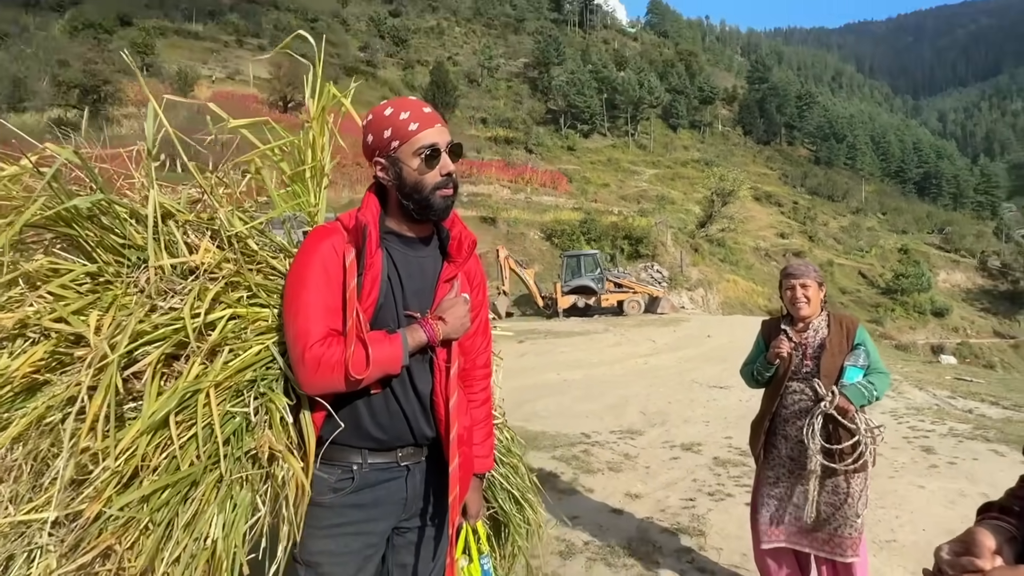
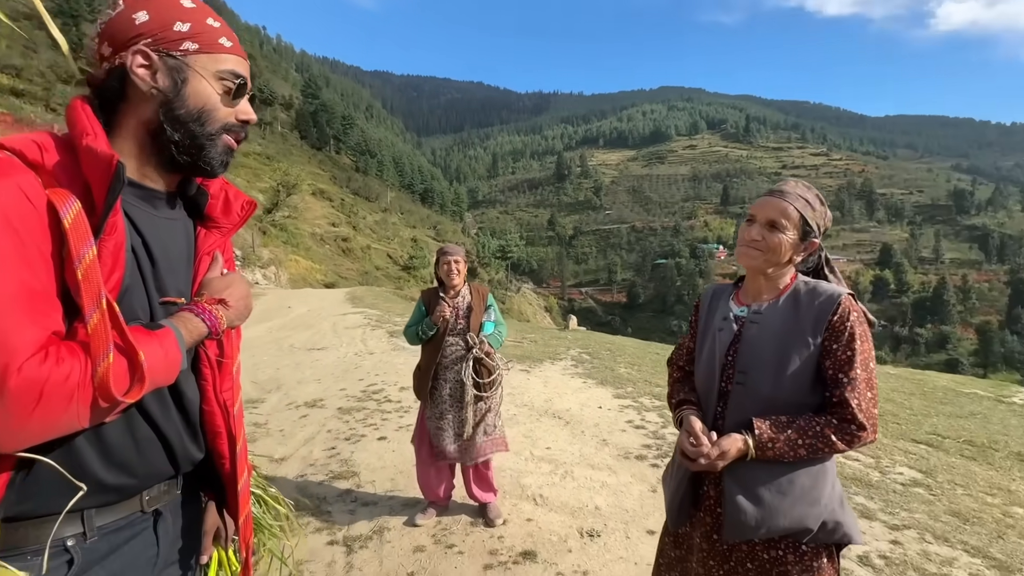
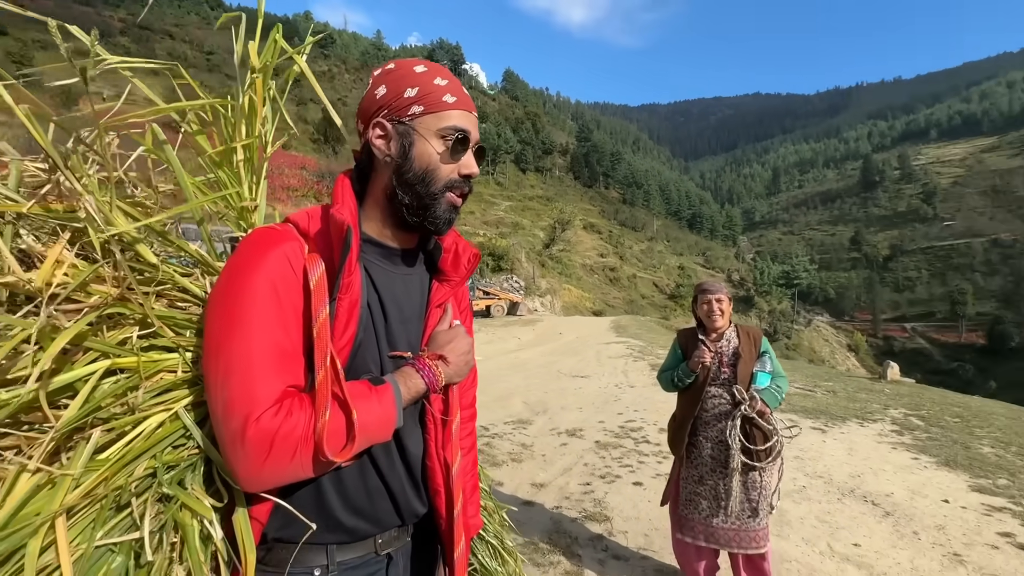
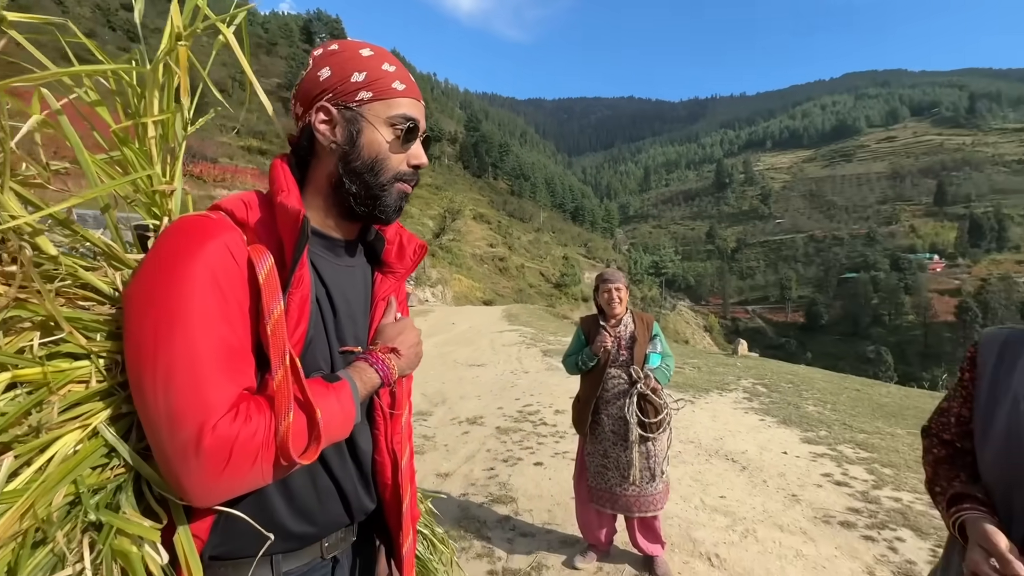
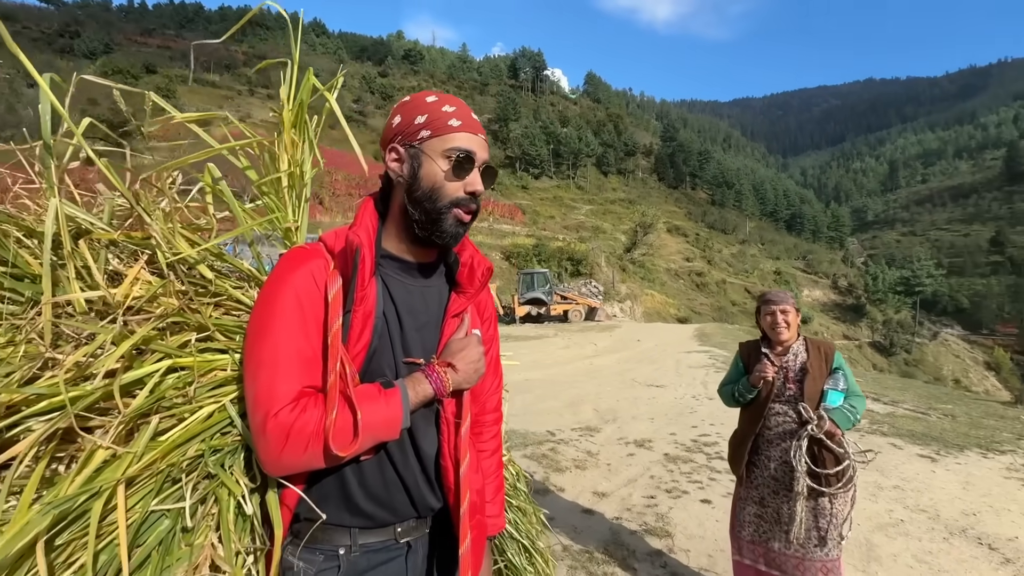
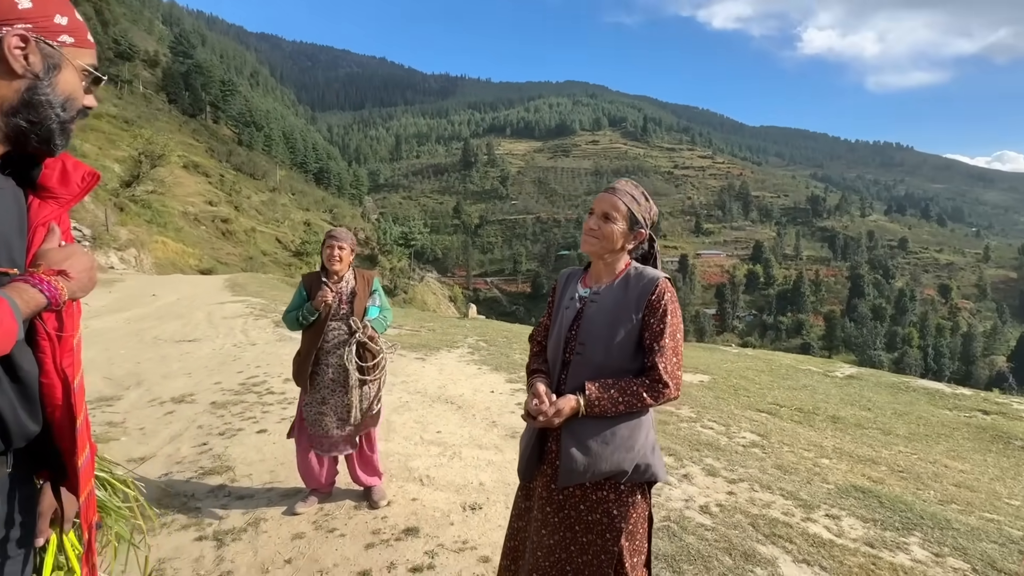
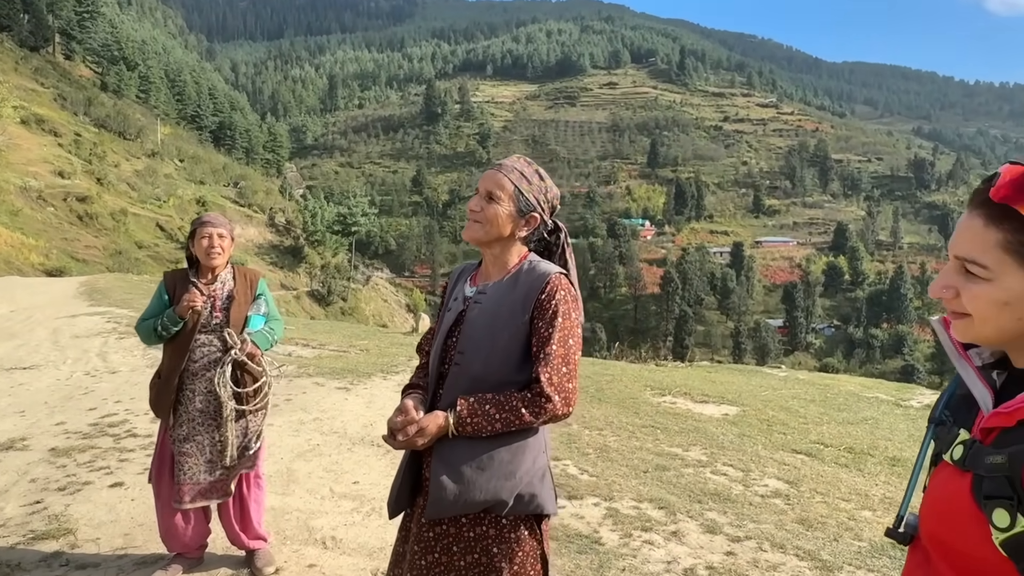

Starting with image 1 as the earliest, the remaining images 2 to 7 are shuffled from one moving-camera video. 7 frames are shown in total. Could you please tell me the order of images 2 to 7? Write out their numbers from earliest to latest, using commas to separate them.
5, 3, 4, 2, 6, 7
